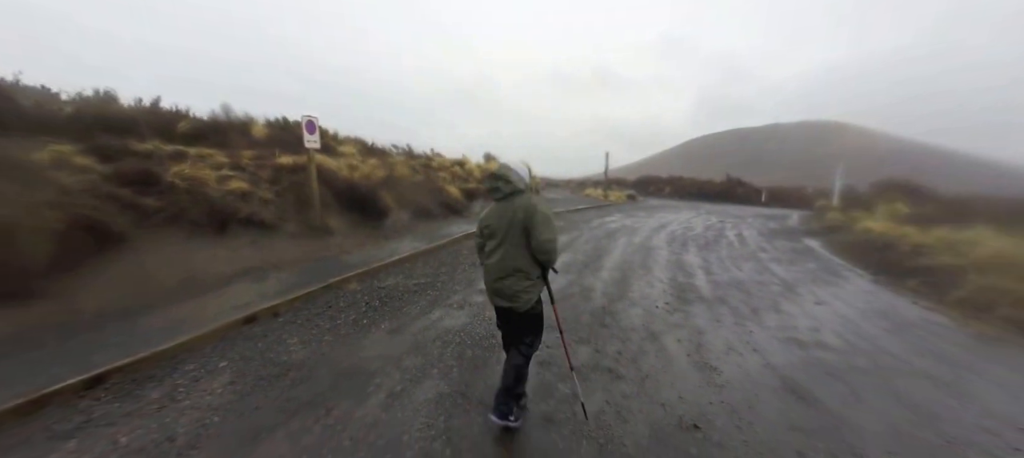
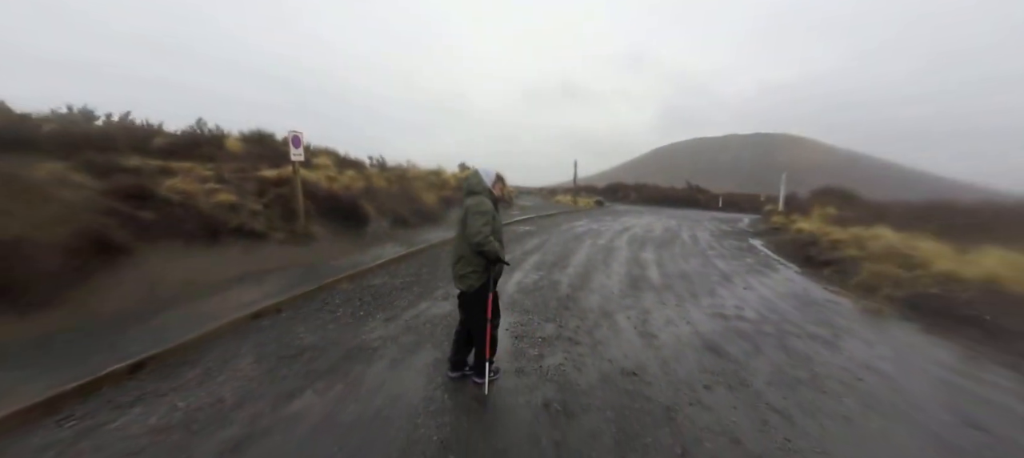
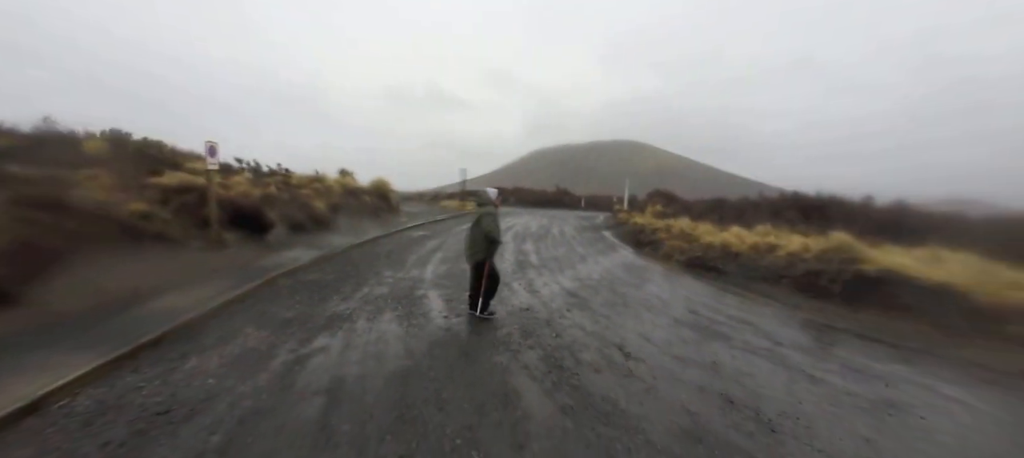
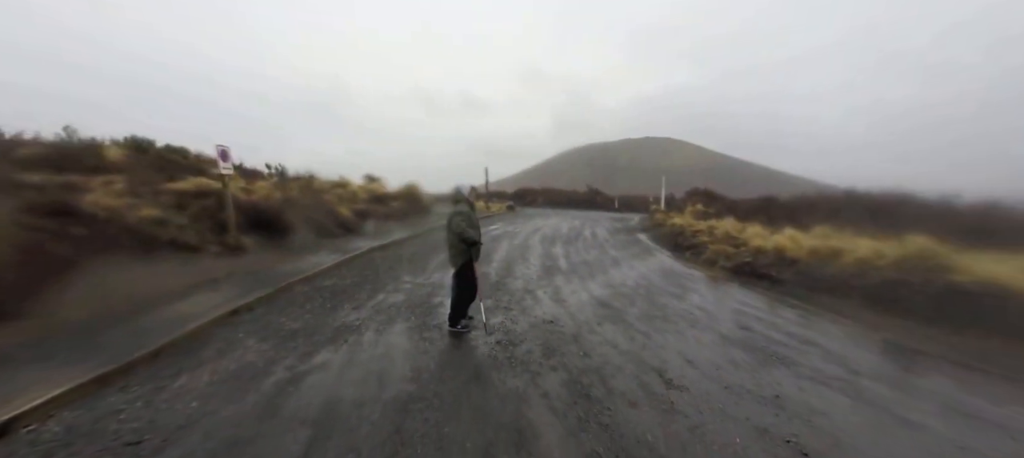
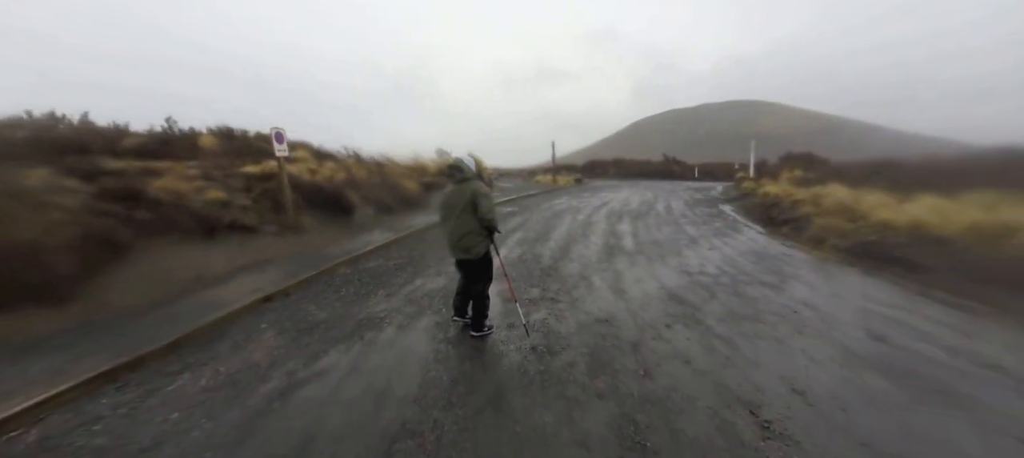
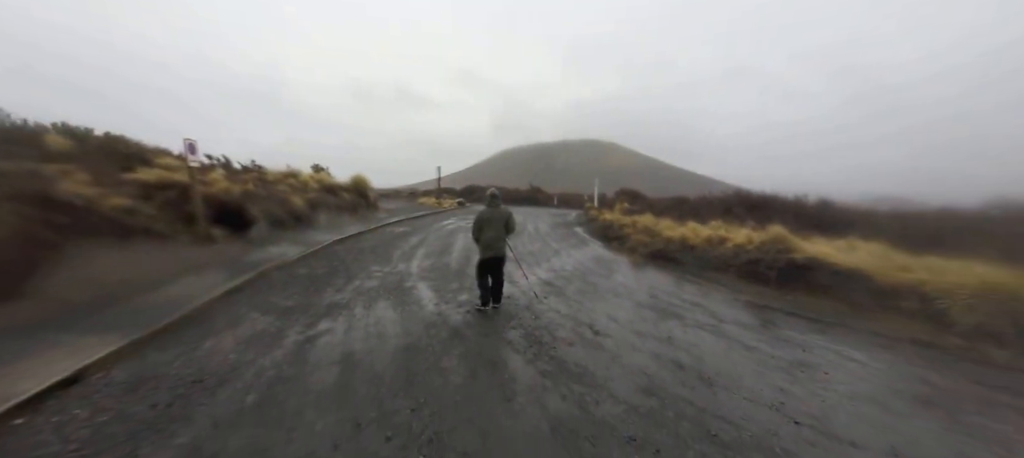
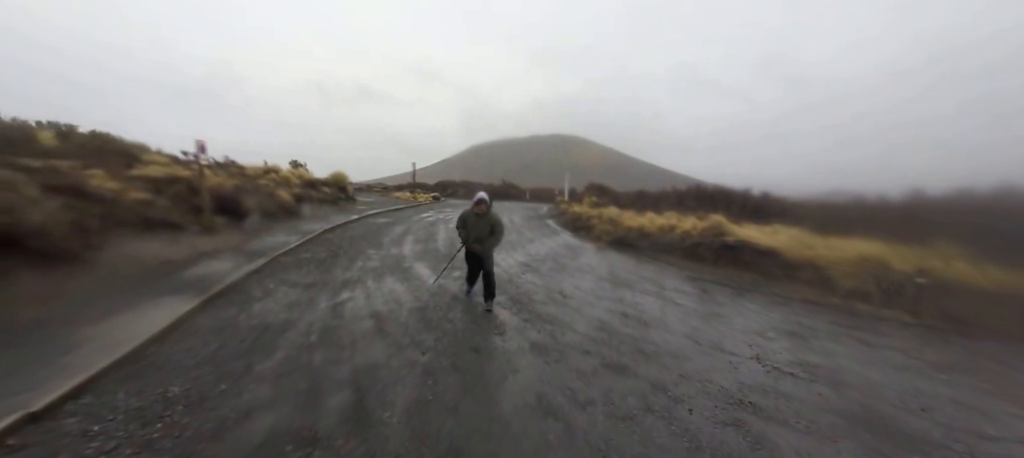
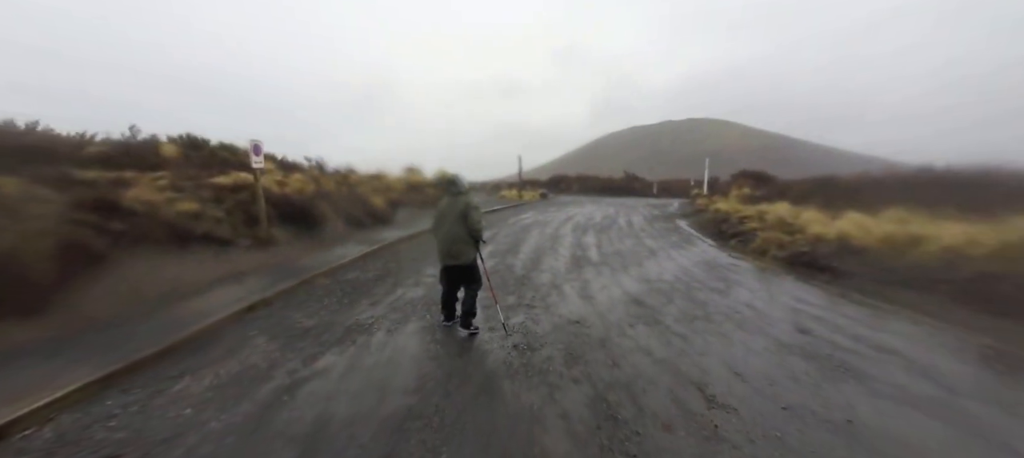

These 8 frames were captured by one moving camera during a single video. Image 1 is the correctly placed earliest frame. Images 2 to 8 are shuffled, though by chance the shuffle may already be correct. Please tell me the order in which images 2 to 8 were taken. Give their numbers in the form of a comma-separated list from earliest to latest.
2, 5, 8, 4, 3, 6, 7
